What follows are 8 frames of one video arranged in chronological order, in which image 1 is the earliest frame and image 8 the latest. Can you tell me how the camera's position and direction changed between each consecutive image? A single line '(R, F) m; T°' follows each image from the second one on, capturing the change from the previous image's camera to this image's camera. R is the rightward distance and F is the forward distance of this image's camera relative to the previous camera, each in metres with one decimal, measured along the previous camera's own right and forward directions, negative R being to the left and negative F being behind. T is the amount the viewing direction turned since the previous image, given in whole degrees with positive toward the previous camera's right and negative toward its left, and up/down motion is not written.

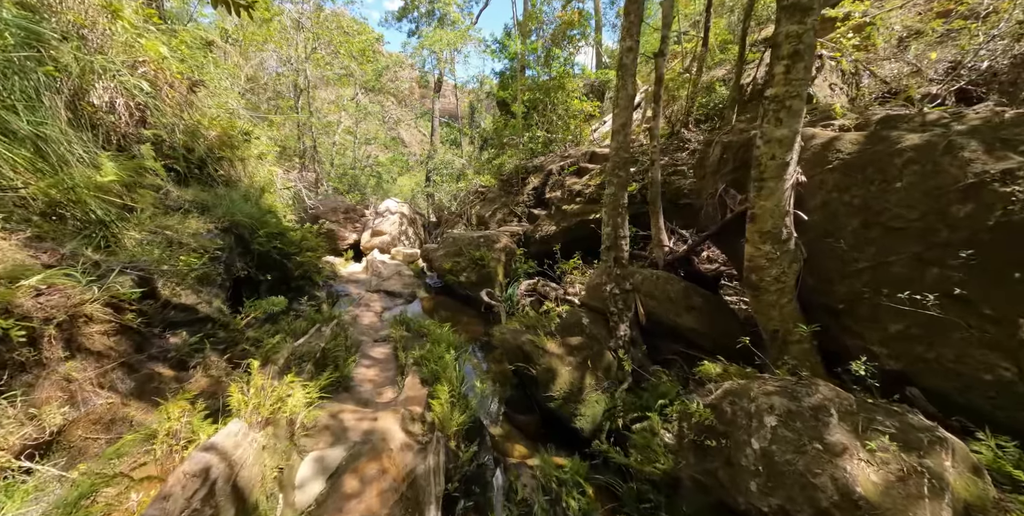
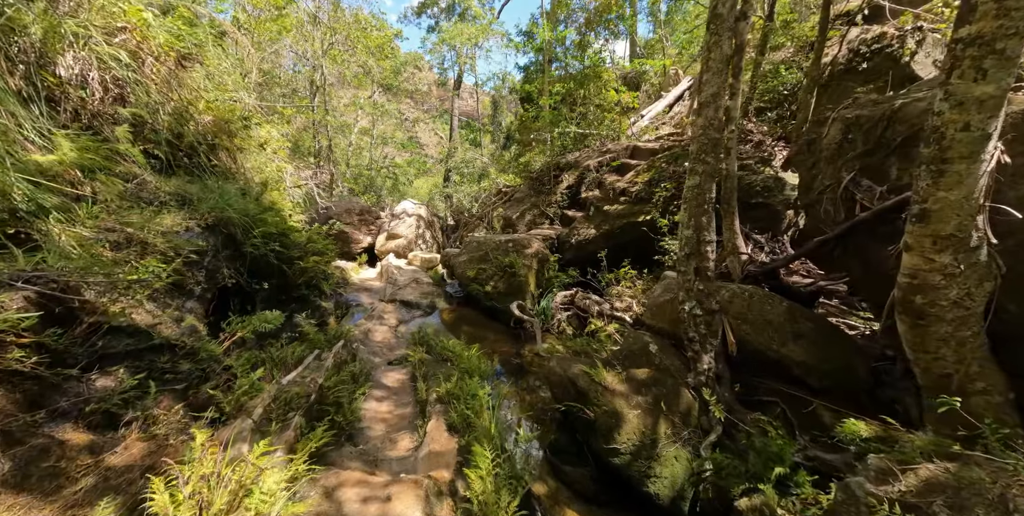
(-0.4, +0.9) m; -2°
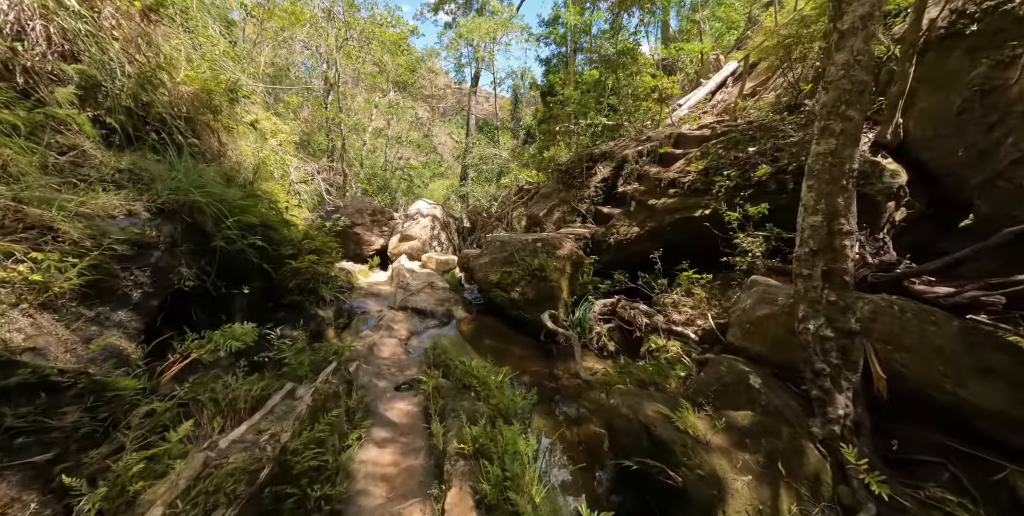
(-0.3, +0.9) m; -2°
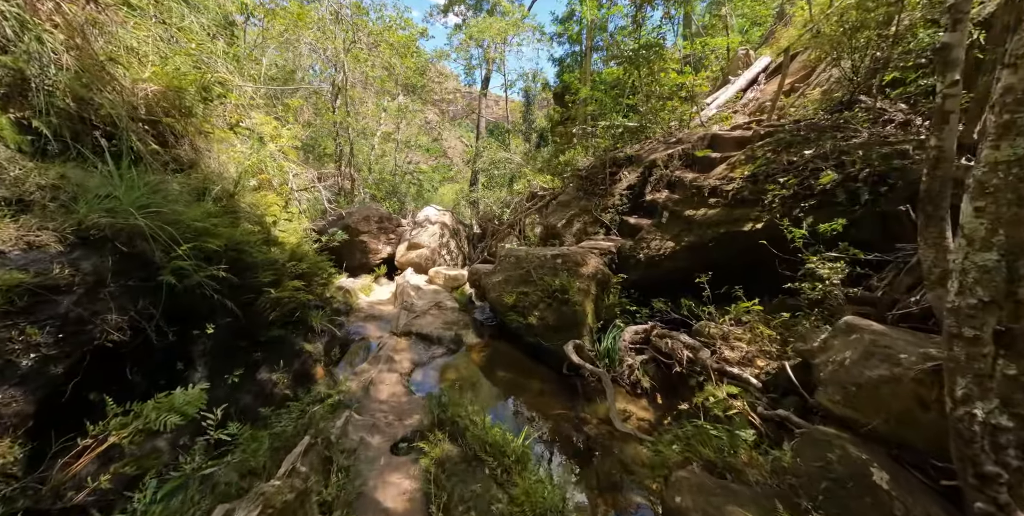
(-0.1, +0.7) m; -2°
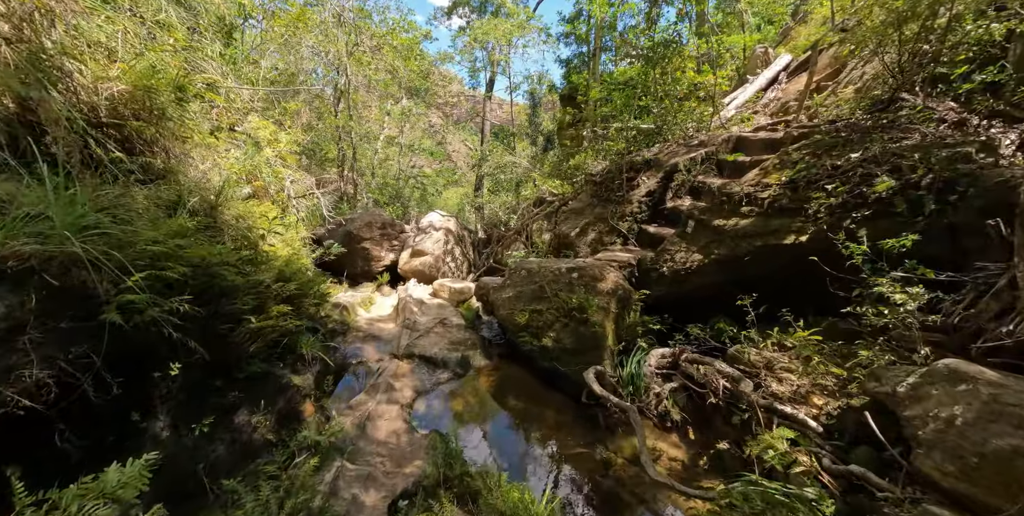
(-0.1, +0.5) m; -1°
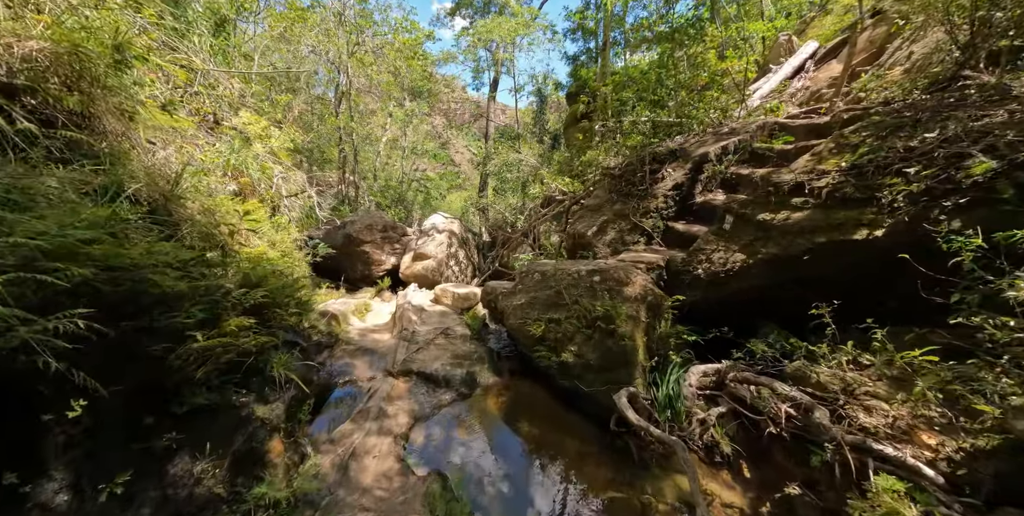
(-0.1, +0.6) m; -1°
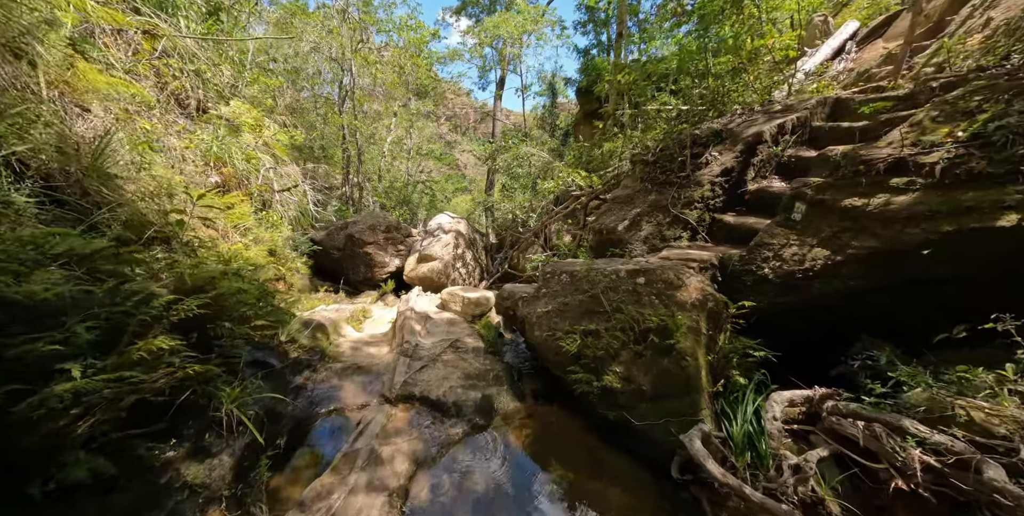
(-0.2, +0.8) m; -1°
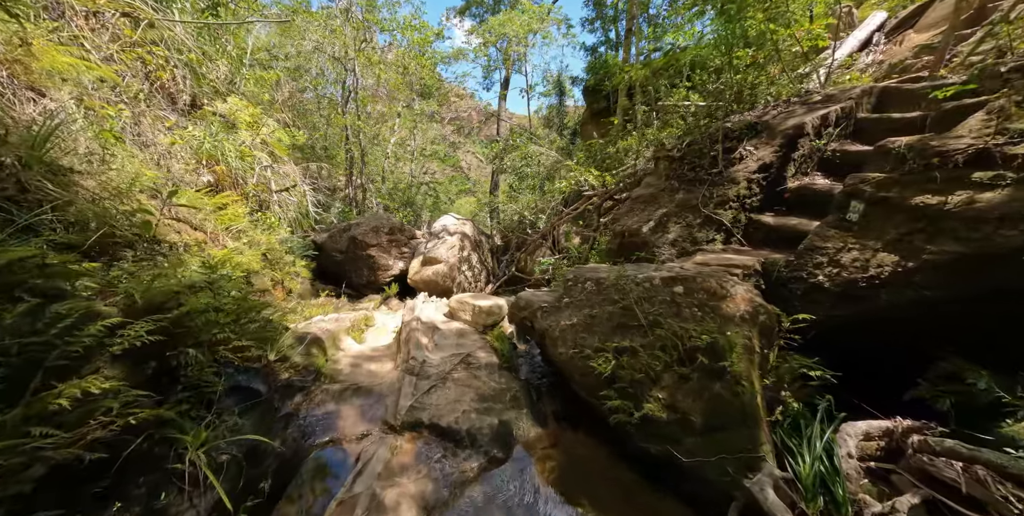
(-0.2, +0.4) m; 0°
